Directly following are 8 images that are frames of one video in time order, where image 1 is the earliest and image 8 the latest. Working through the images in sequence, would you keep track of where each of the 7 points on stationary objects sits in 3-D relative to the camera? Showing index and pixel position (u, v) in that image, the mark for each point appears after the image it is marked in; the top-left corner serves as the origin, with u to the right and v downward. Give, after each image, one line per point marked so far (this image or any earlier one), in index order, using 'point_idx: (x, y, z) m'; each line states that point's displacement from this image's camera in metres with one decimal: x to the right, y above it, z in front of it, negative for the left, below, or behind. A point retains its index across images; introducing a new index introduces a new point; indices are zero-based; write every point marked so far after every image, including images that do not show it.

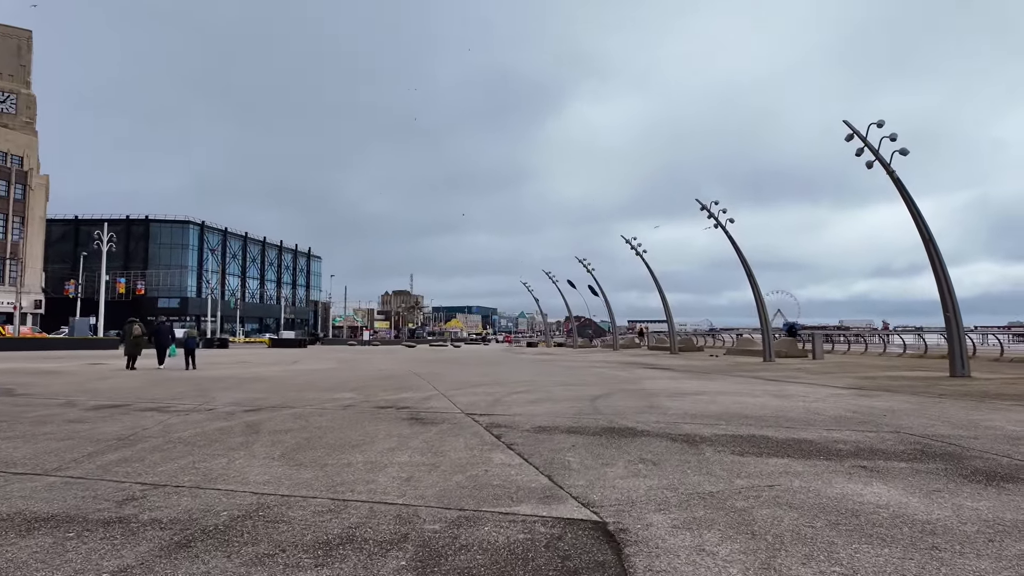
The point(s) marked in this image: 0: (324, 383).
0: (-4.7, -2.4, +14.6) m
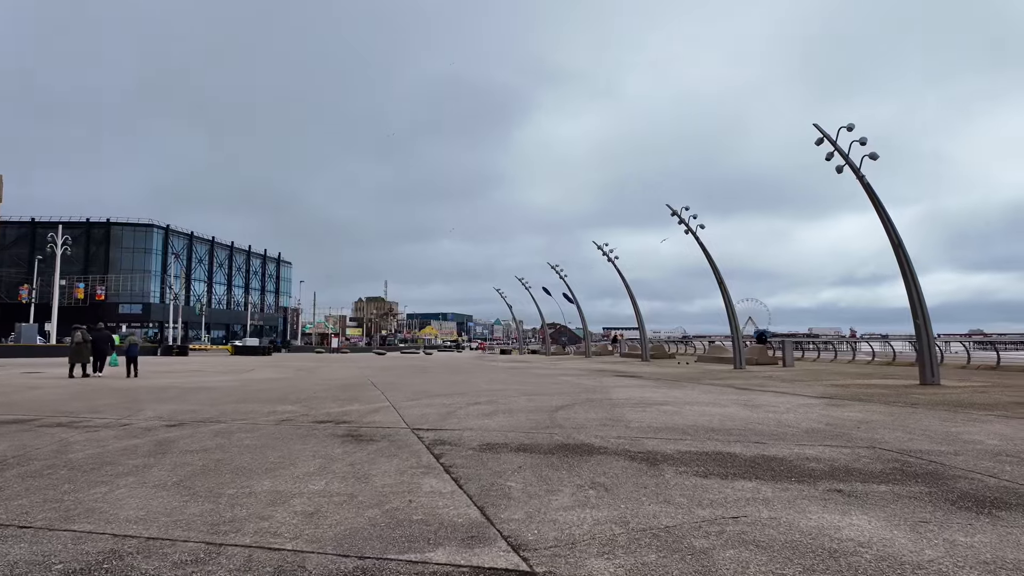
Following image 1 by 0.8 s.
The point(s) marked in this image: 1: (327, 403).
0: (-5.7, -2.5, +13.6) m
1: (-3.6, -2.3, +11.6) m
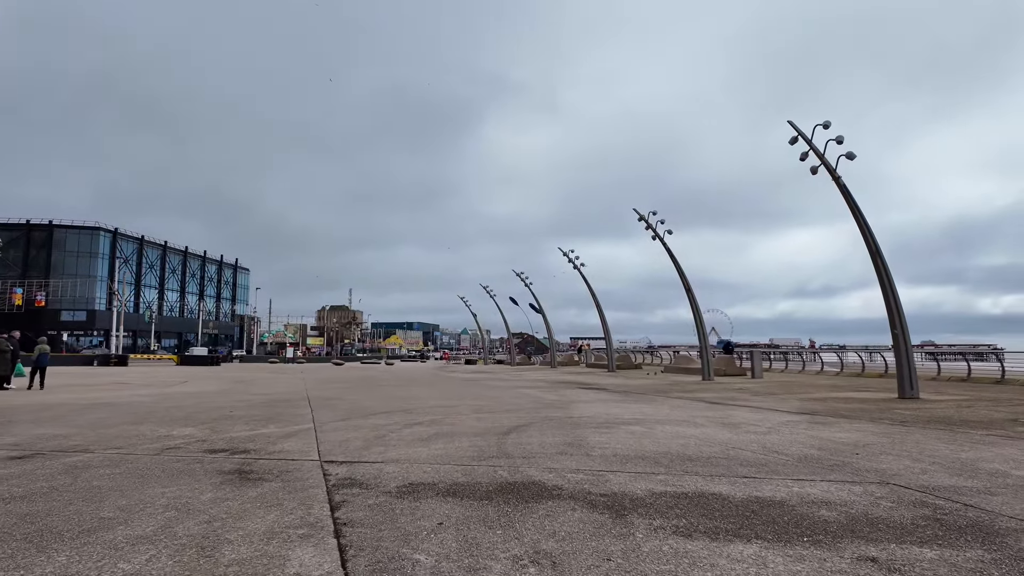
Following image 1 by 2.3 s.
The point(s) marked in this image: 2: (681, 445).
0: (-6.7, -2.5, +11.7) m
1: (-4.6, -2.3, +9.8) m
2: (+2.3, -2.2, +8.0) m
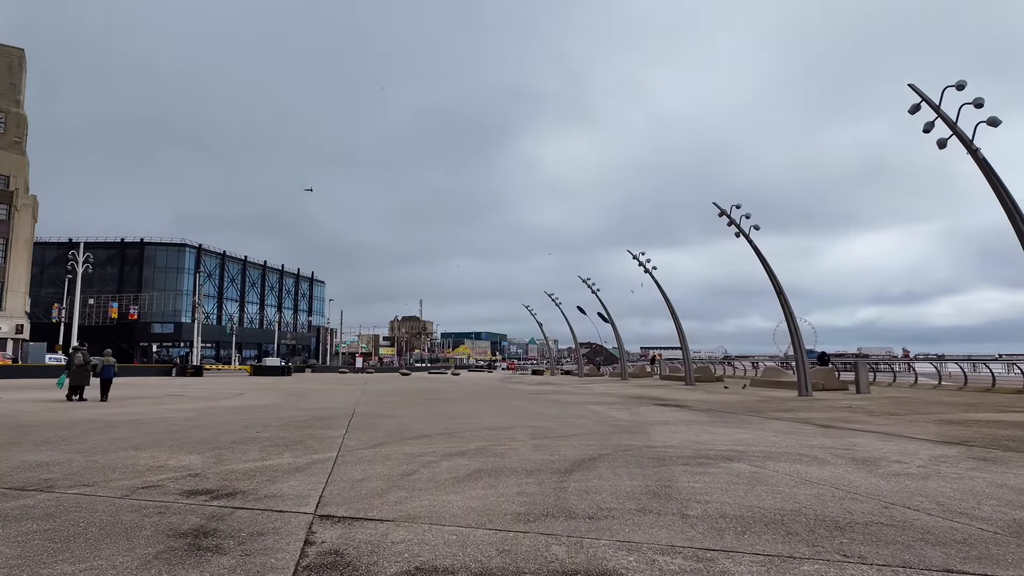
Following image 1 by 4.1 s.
0: (-5.6, -2.6, +10.4) m
1: (-3.7, -2.4, +8.3) m
2: (+3.0, -2.1, +5.7) m
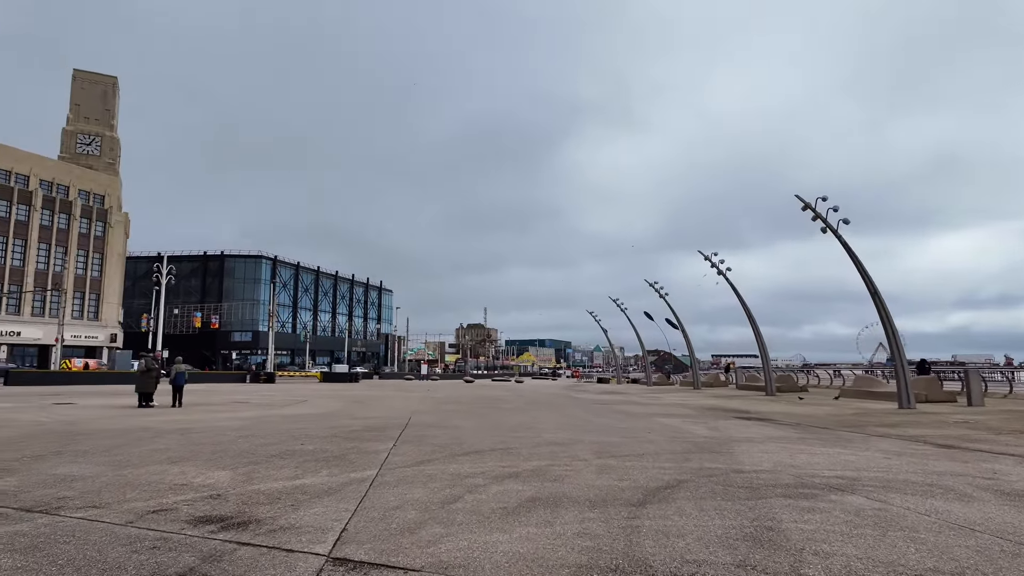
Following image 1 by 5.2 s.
0: (-4.5, -2.6, +9.9) m
1: (-2.9, -2.4, +7.5) m
2: (+3.4, -2.0, +4.3) m
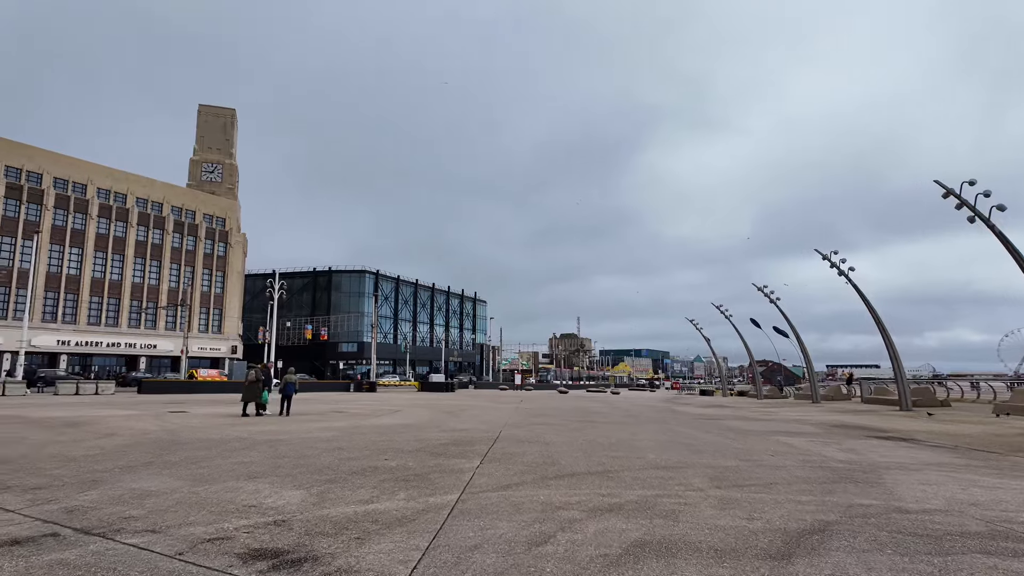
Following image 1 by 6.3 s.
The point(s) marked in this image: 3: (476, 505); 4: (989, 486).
0: (-3.0, -2.8, +9.4) m
1: (-1.8, -2.4, +6.9) m
2: (+4.0, -1.8, +2.7) m
3: (-0.4, -2.3, +6.2) m
4: (+6.6, -2.7, +8.1) m
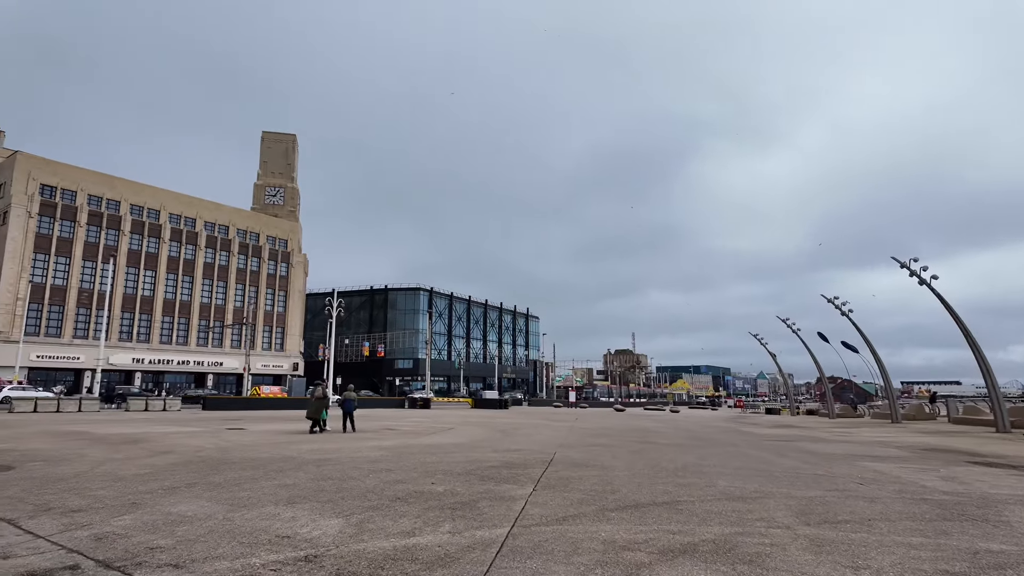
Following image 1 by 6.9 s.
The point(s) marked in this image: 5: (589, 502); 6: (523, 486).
0: (-2.2, -3.0, +8.9) m
1: (-1.2, -2.5, +6.3) m
2: (+4.1, -1.7, +1.6) m
3: (+0.2, -2.4, +5.5) m
4: (+7.3, -2.7, +6.7) m
5: (+0.9, -2.7, +7.2) m
6: (+0.2, -2.9, +8.6) m
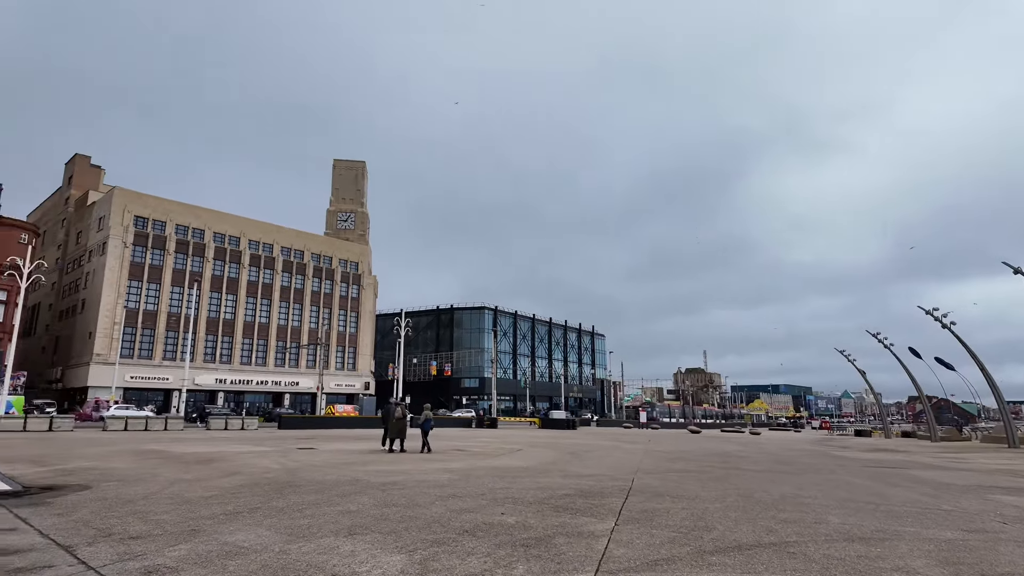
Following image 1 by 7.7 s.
0: (-1.1, -3.2, +8.3) m
1: (-0.4, -2.6, +5.6) m
2: (+4.4, -1.6, +0.4) m
3: (+0.8, -2.4, +4.6) m
4: (+8.1, -2.7, +5.1) m
5: (+1.8, -2.7, +6.3) m
6: (+1.2, -3.0, +7.7) m
